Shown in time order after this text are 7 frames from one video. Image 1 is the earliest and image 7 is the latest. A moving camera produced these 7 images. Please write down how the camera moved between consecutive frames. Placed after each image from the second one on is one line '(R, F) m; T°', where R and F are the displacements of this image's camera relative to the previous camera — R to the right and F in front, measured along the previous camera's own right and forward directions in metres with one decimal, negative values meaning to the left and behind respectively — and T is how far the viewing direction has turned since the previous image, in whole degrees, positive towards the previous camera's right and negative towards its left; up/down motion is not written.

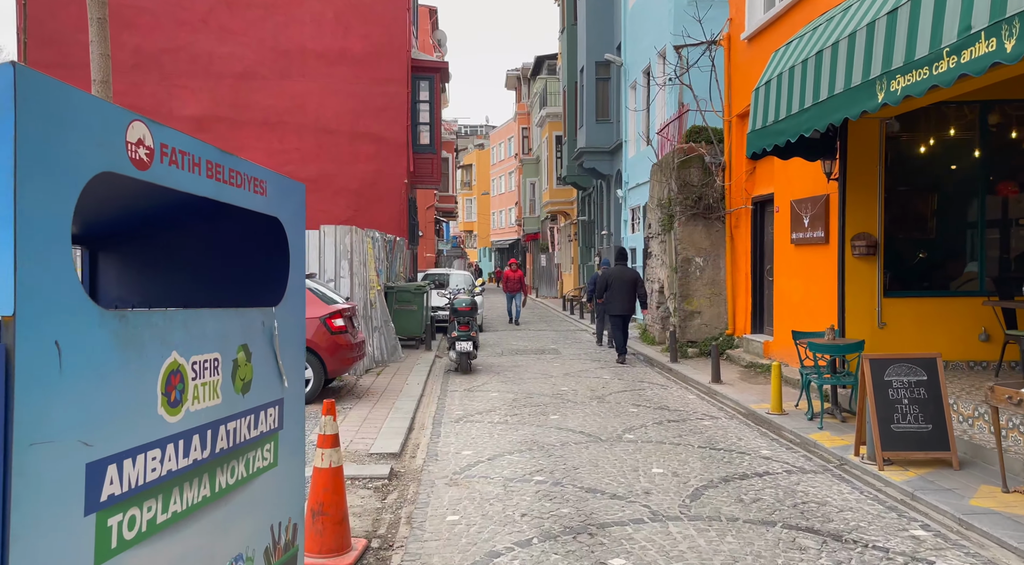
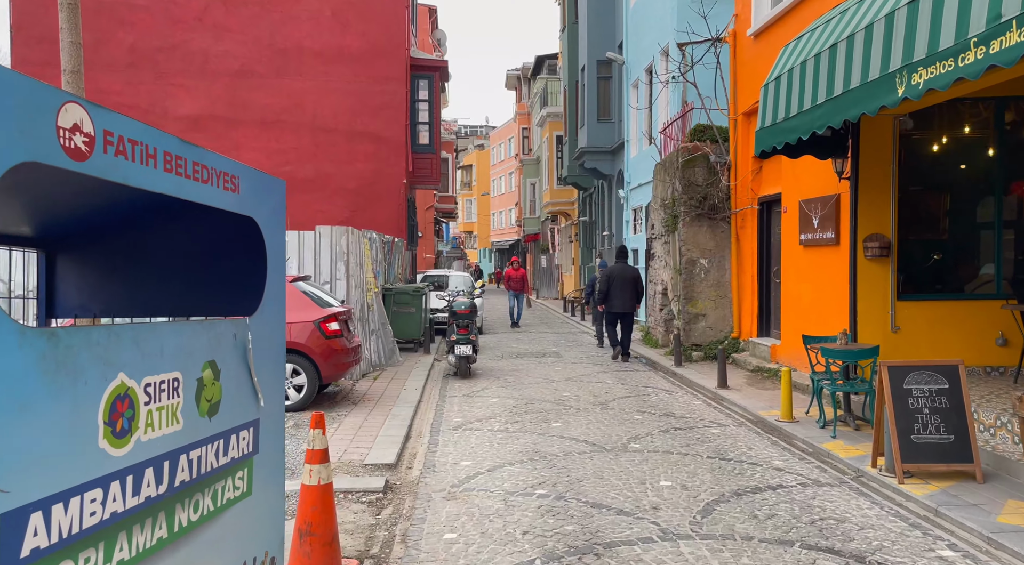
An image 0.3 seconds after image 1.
(0.0, +0.3) m; 0°
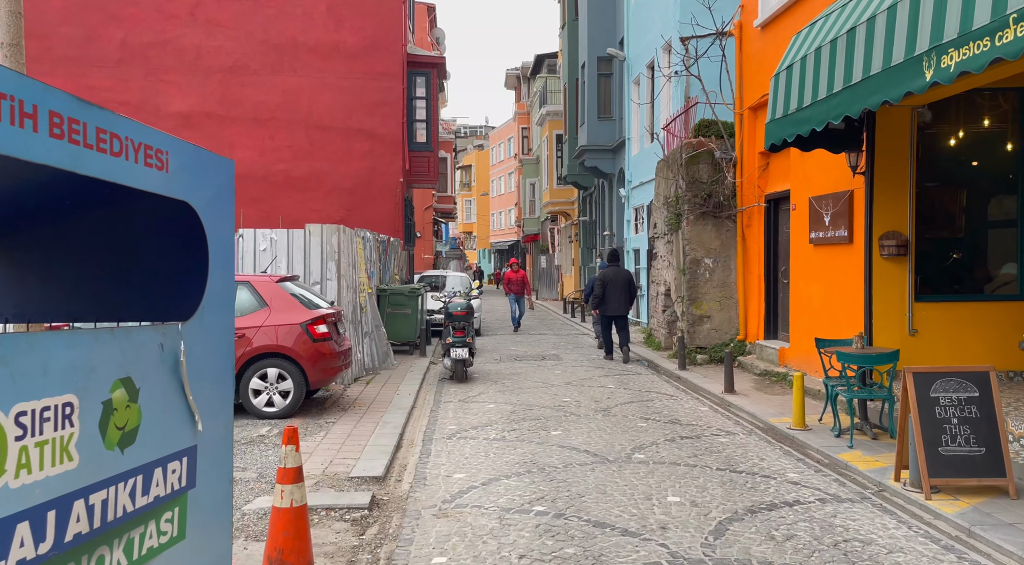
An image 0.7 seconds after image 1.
(0.0, +0.5) m; 0°
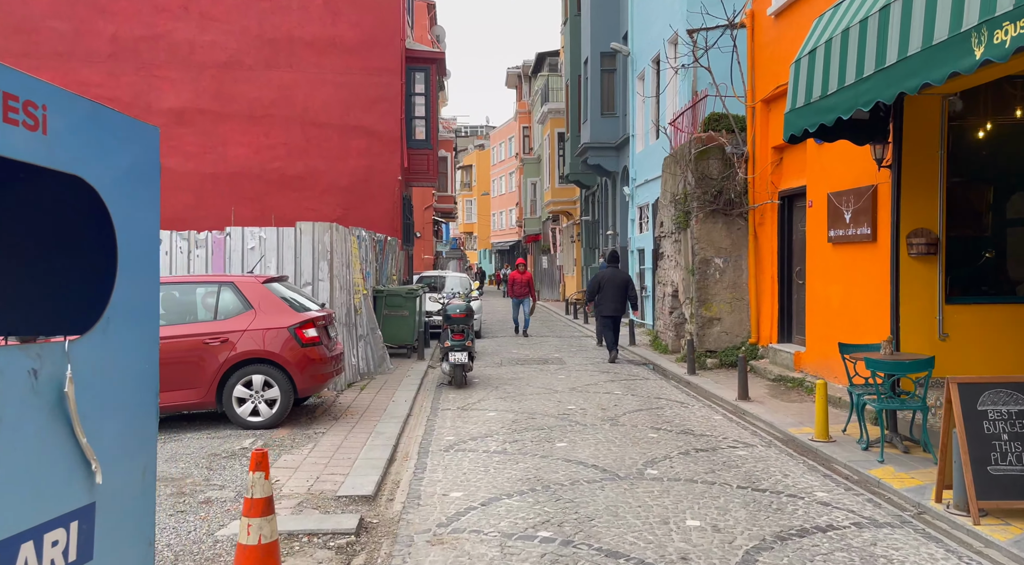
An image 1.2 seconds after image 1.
(0.0, +0.6) m; 0°
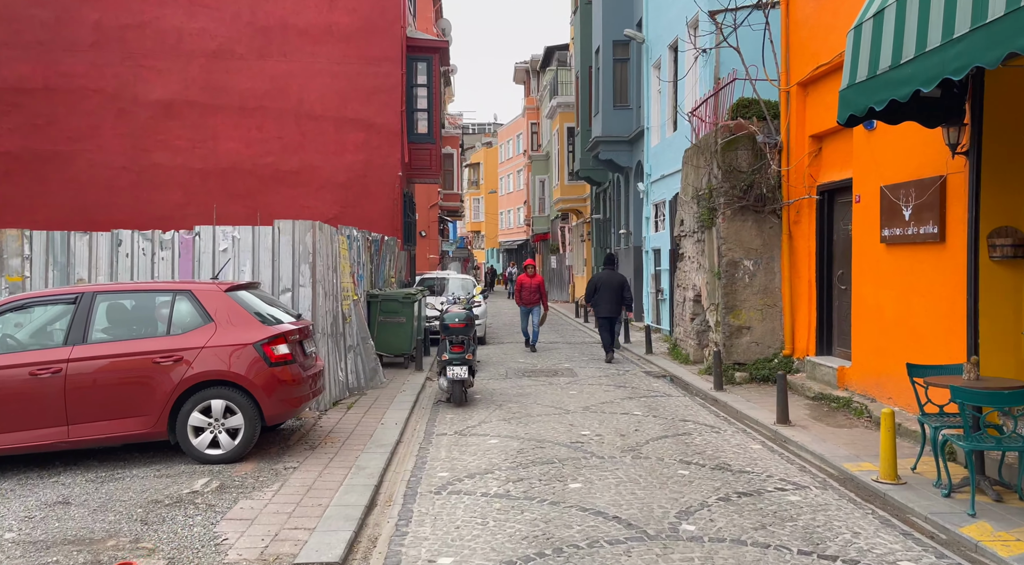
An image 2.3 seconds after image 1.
(0.0, +1.3) m; -1°
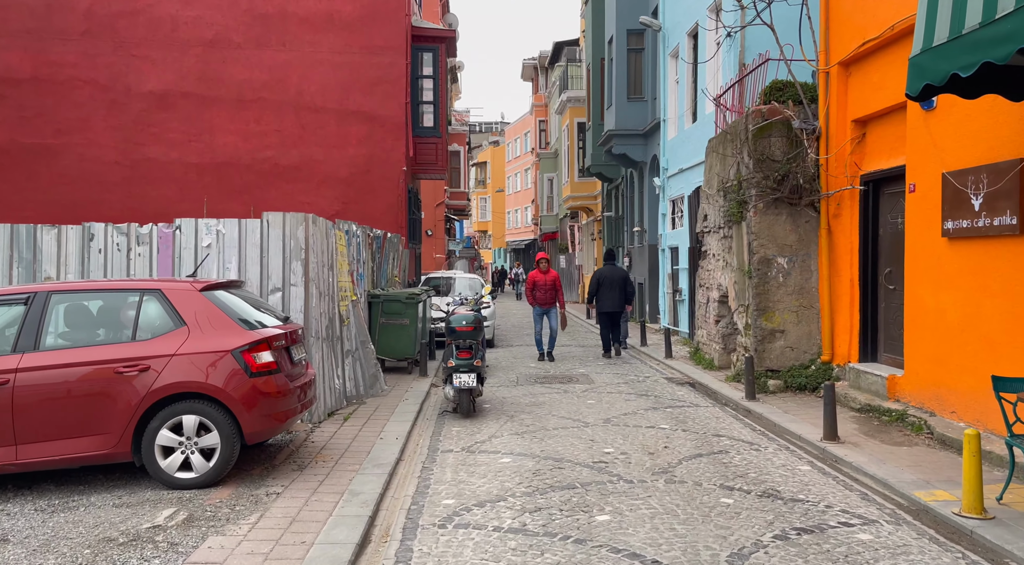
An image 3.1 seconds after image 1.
(-0.1, +0.9) m; 0°
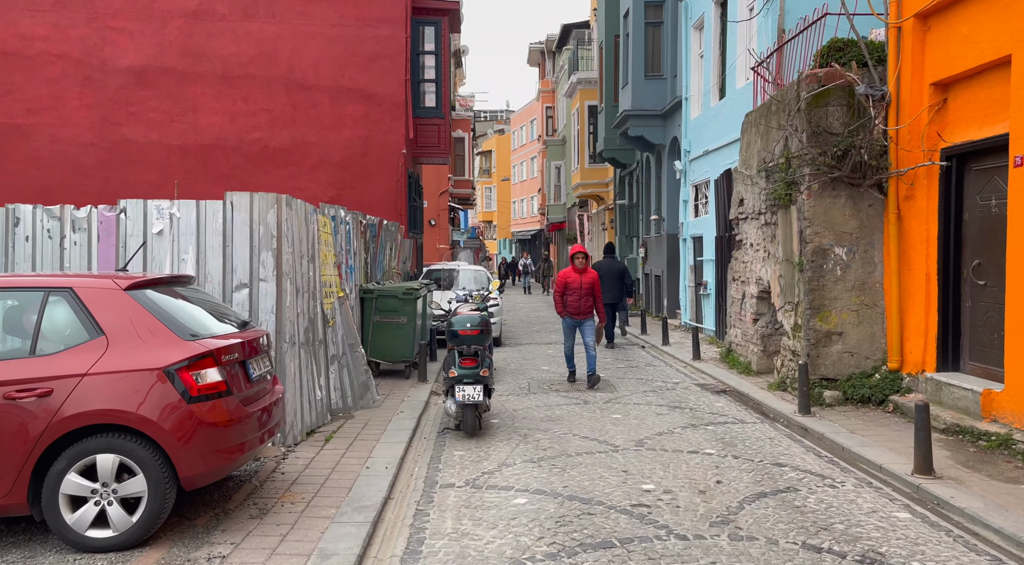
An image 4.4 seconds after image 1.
(-0.1, +1.5) m; 0°
